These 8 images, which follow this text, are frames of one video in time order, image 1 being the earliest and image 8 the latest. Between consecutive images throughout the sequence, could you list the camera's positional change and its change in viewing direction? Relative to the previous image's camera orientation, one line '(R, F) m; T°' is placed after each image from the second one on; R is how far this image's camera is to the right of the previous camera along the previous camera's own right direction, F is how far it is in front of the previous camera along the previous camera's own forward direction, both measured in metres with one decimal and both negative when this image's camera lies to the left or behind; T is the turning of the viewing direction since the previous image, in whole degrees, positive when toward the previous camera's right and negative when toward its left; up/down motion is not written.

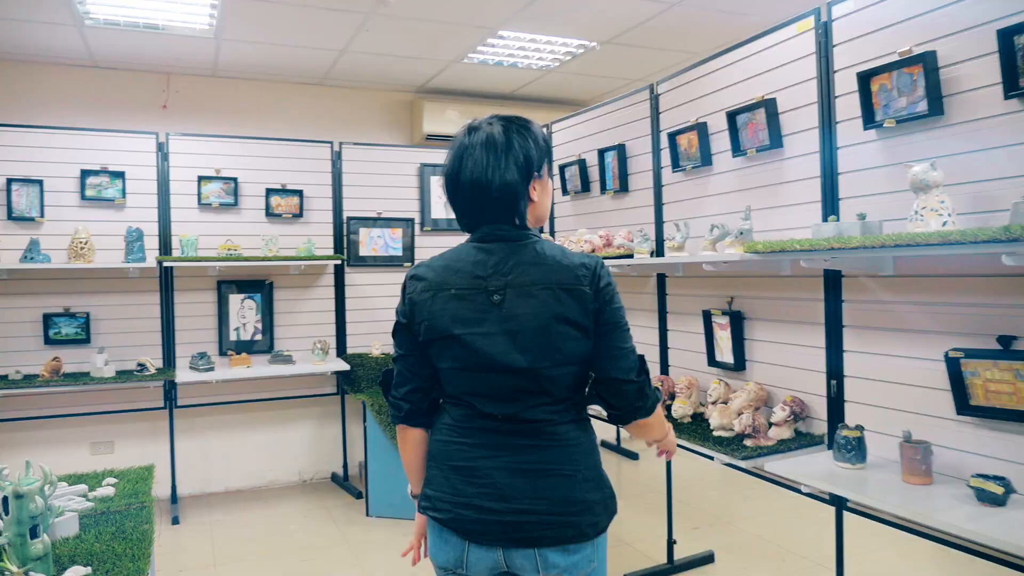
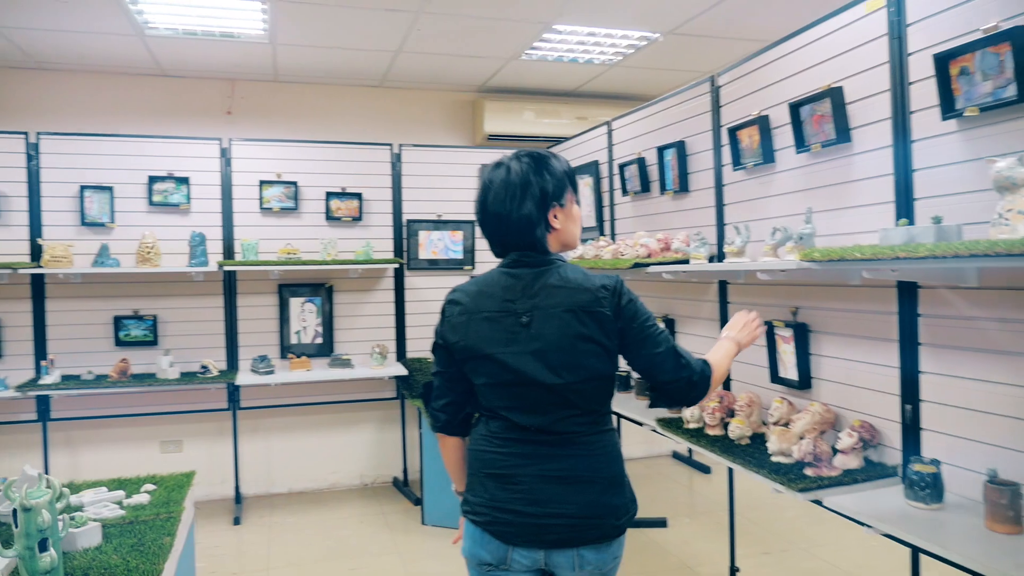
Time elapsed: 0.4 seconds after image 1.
(-0.1, +0.1) m; -4°
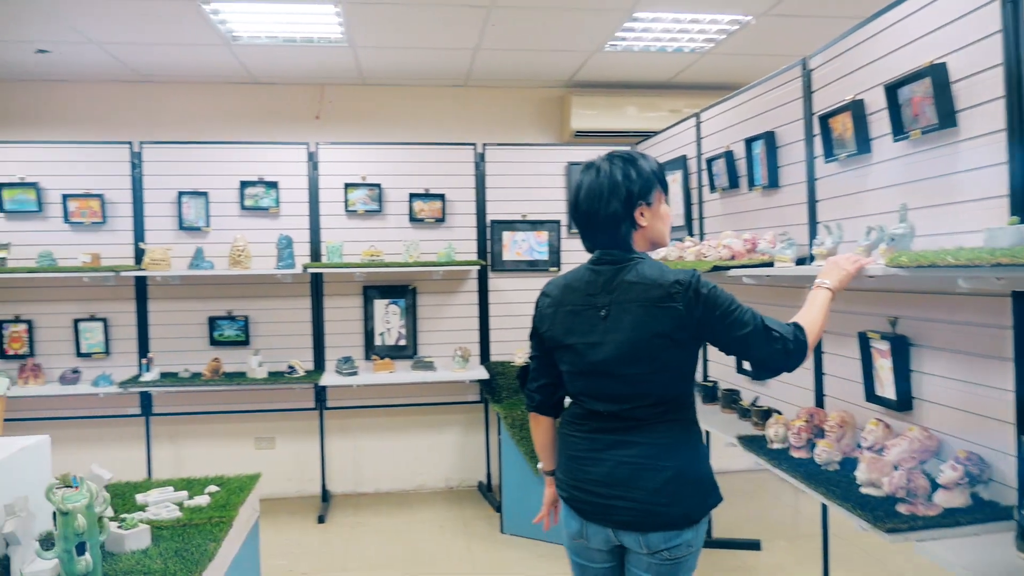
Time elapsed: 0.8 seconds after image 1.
(-0.1, +0.1) m; -6°
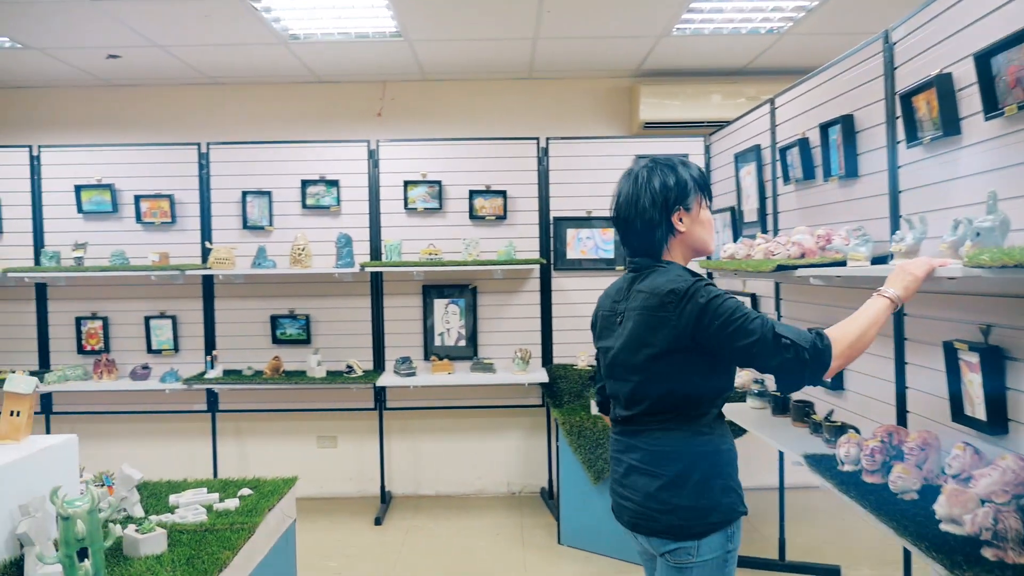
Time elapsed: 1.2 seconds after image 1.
(-0.1, +0.1) m; -5°
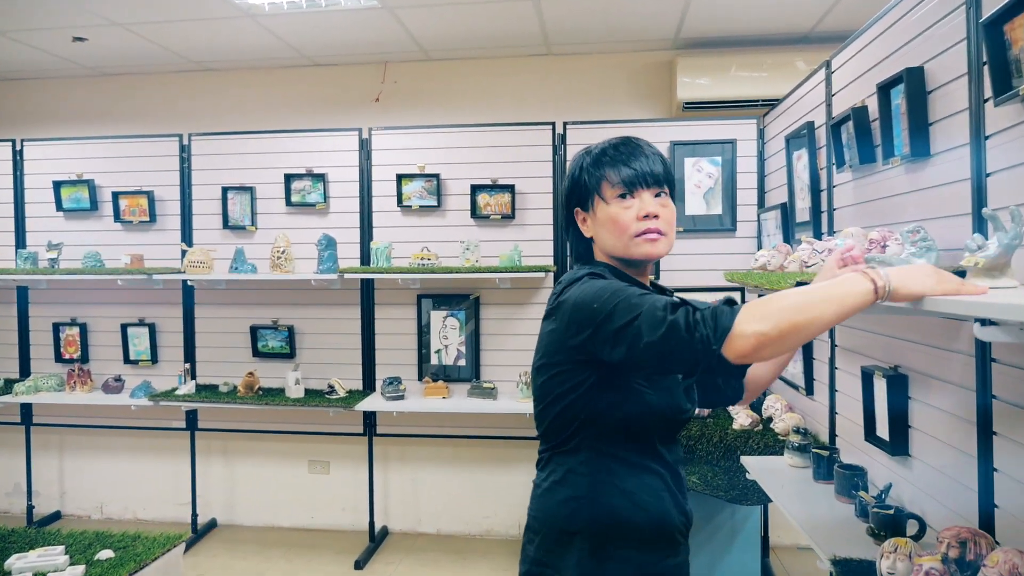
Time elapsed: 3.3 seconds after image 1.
(+0.3, +0.6) m; -6°
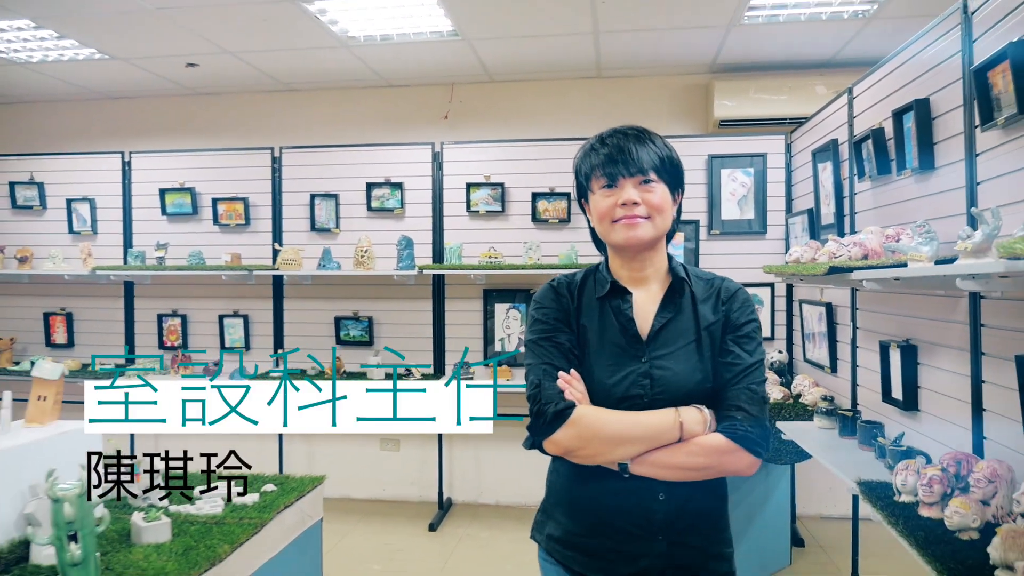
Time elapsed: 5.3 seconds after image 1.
(-0.3, -0.4) m; -1°
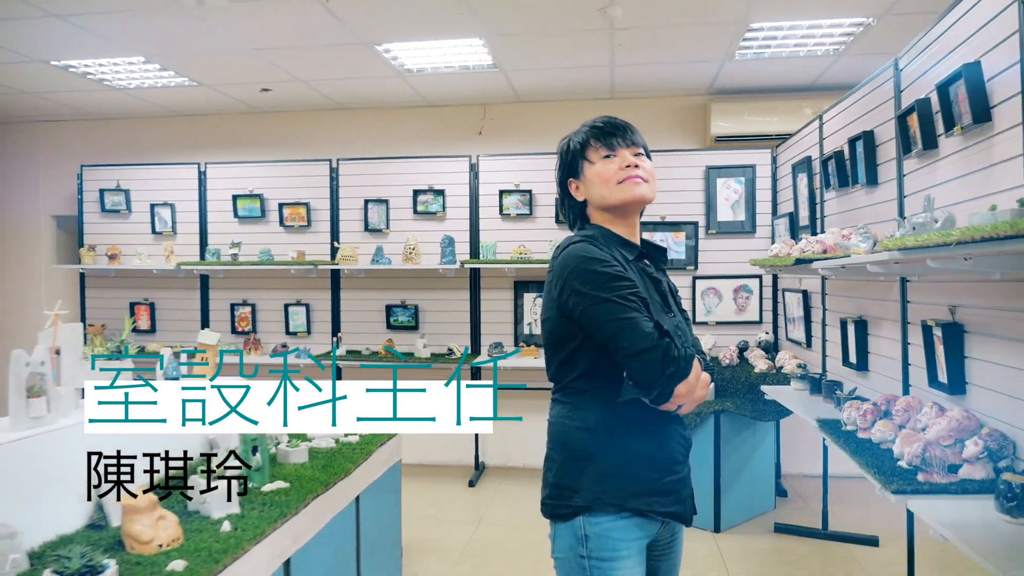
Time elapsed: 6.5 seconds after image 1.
(-0.2, -0.6) m; 0°
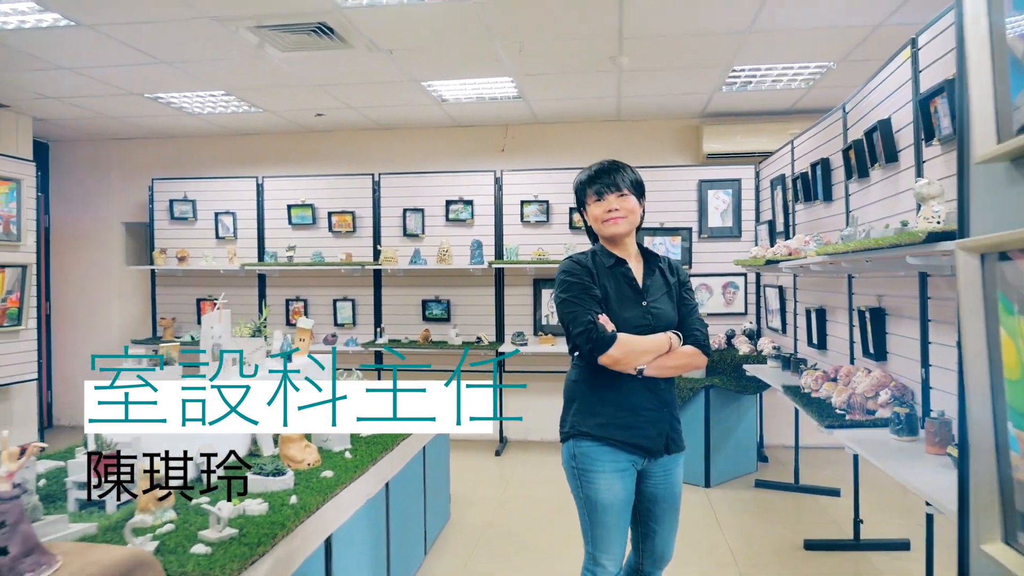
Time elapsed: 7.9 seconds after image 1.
(-0.2, -0.7) m; 0°
